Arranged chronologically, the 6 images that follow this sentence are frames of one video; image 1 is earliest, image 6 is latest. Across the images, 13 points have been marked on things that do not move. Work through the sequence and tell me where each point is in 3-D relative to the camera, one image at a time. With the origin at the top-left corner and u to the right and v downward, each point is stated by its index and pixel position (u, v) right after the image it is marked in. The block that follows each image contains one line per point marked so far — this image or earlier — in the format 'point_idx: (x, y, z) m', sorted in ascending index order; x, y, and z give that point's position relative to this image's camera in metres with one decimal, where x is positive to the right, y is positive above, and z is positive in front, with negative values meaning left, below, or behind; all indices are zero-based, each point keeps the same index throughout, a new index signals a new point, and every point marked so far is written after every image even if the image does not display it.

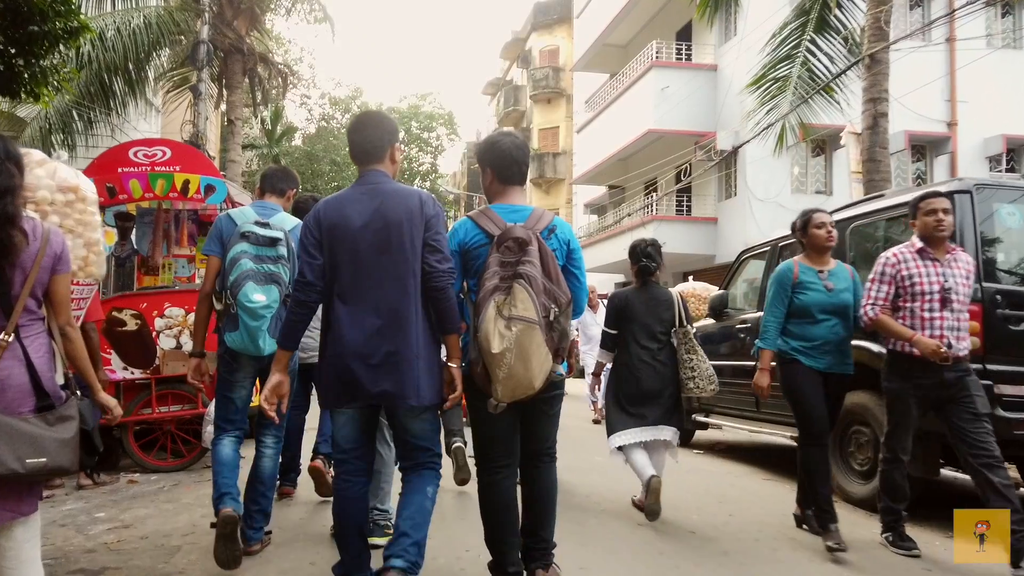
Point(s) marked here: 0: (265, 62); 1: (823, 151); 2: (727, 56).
0: (-5.5, +5.0, +18.0) m
1: (+6.3, +2.8, +16.6) m
2: (+4.7, +5.1, +17.8) m
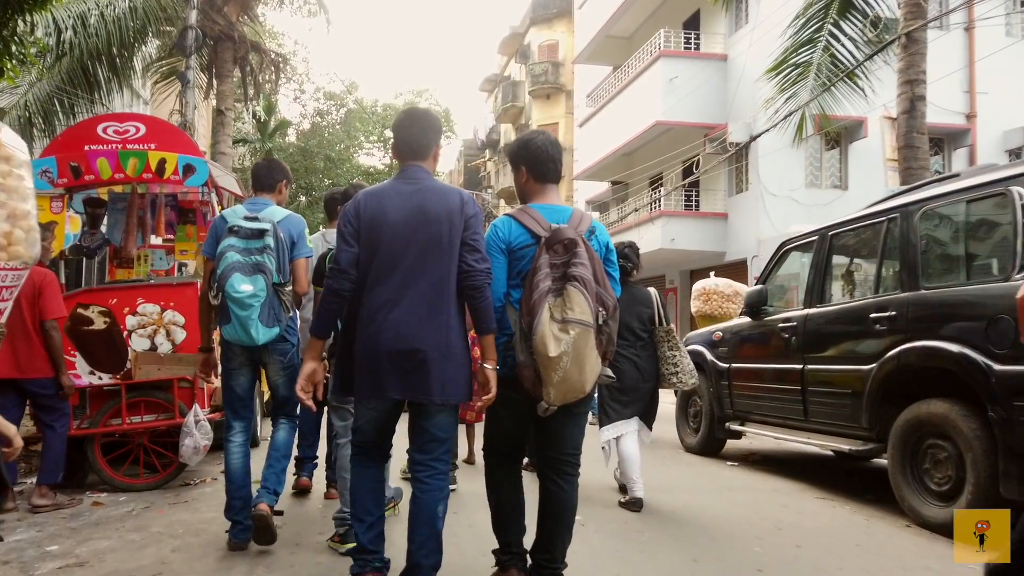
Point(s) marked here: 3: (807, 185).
0: (-5.4, +5.0, +17.2) m
1: (+6.4, +2.8, +15.9) m
2: (+4.7, +5.1, +17.1) m
3: (+5.7, +2.0, +15.8) m
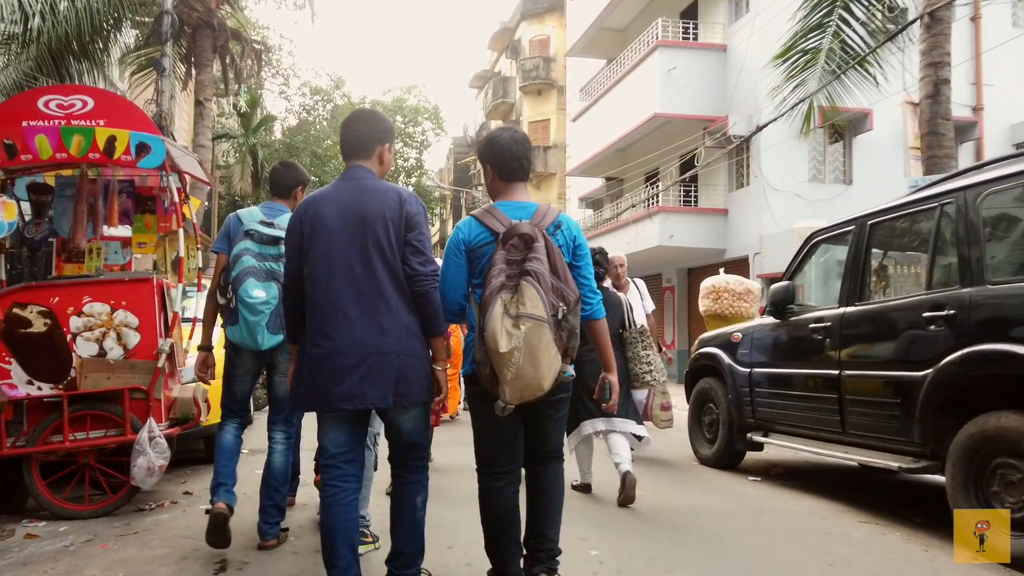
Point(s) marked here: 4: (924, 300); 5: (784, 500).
0: (-5.6, +5.1, +16.5) m
1: (+6.2, +2.8, +15.3) m
2: (+4.6, +5.1, +16.5) m
3: (+5.6, +2.0, +15.3) m
4: (+2.3, -0.1, +4.5) m
5: (+1.7, -1.3, +5.2) m
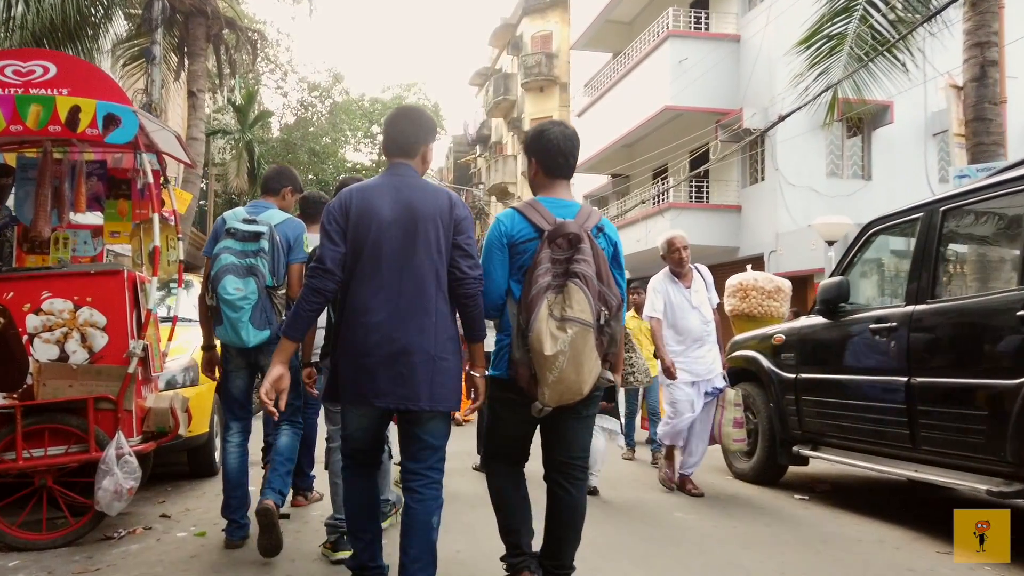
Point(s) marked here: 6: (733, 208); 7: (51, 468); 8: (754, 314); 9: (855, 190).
0: (-5.5, +5.1, +15.9) m
1: (+6.3, +2.9, +14.7) m
2: (+4.7, +5.2, +15.9) m
3: (+5.7, +2.0, +14.7) m
4: (+2.4, 0.0, +3.9) m
5: (+1.9, -1.3, +4.5) m
6: (+4.4, +1.6, +16.3) m
7: (-2.2, -0.9, +3.9) m
8: (+2.3, -0.2, +7.9) m
9: (+6.2, +1.8, +14.7) m
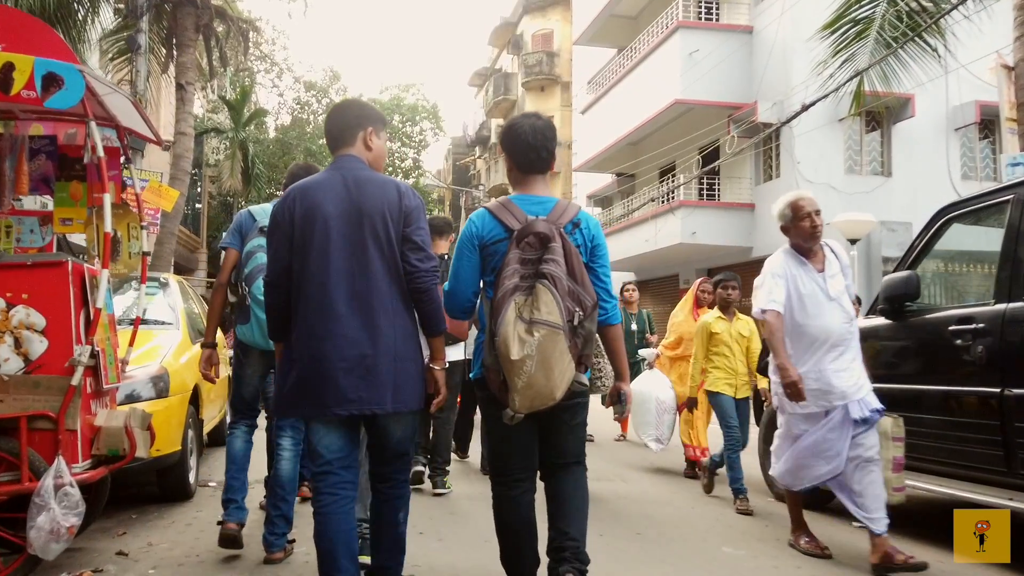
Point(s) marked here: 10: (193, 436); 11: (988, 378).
0: (-5.4, +5.0, +15.2) m
1: (+6.4, +2.8, +14.1) m
2: (+4.7, +5.1, +15.2) m
3: (+5.7, +2.0, +14.0) m
4: (+2.5, 0.0, +3.2) m
5: (+1.9, -1.3, +3.8) m
6: (+4.5, +1.6, +15.7) m
7: (-2.1, -0.8, +3.2) m
8: (+2.4, -0.2, +7.2) m
9: (+6.2, +1.8, +14.0) m
10: (-2.1, -1.0, +5.2) m
11: (+2.2, -0.4, +3.9) m
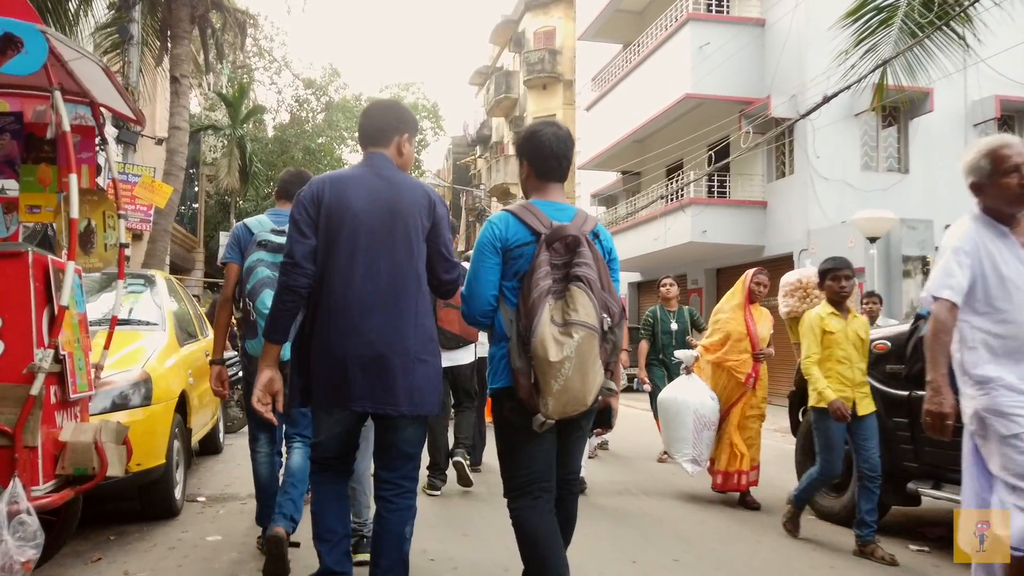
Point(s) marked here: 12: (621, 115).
0: (-5.3, +5.0, +14.7) m
1: (+6.5, +2.8, +13.6) m
2: (+4.8, +5.1, +14.8) m
3: (+5.8, +2.0, +13.5) m
4: (+2.6, 0.0, +2.7) m
5: (+2.1, -1.3, +3.4) m
6: (+4.6, +1.6, +15.2) m
7: (-2.0, -0.8, +2.7) m
8: (+2.5, -0.2, +6.7) m
9: (+6.3, +1.8, +13.5) m
10: (-2.0, -0.9, +4.8) m
11: (+2.3, -0.4, +3.4) m
12: (+2.5, +4.0, +18.7) m
